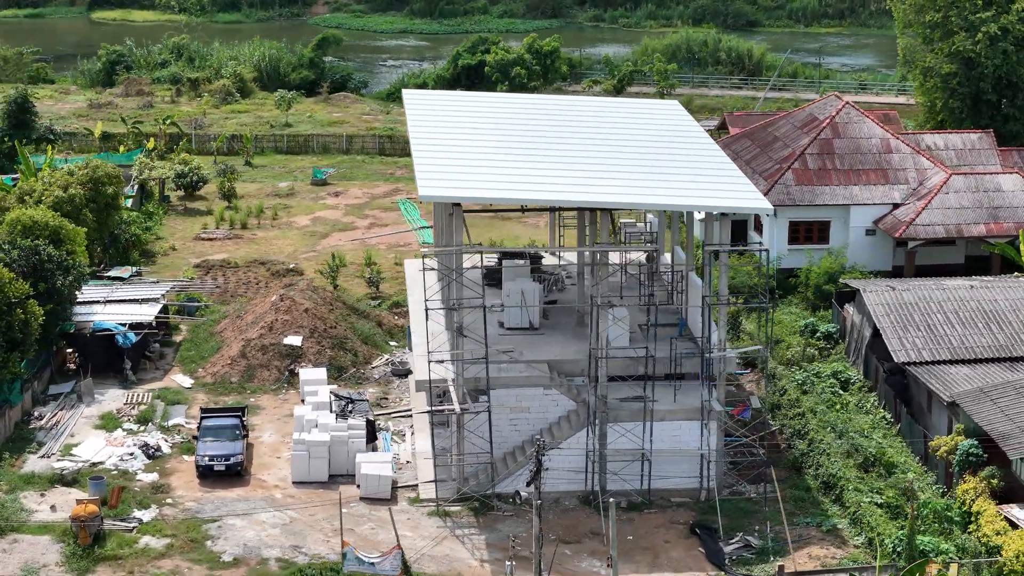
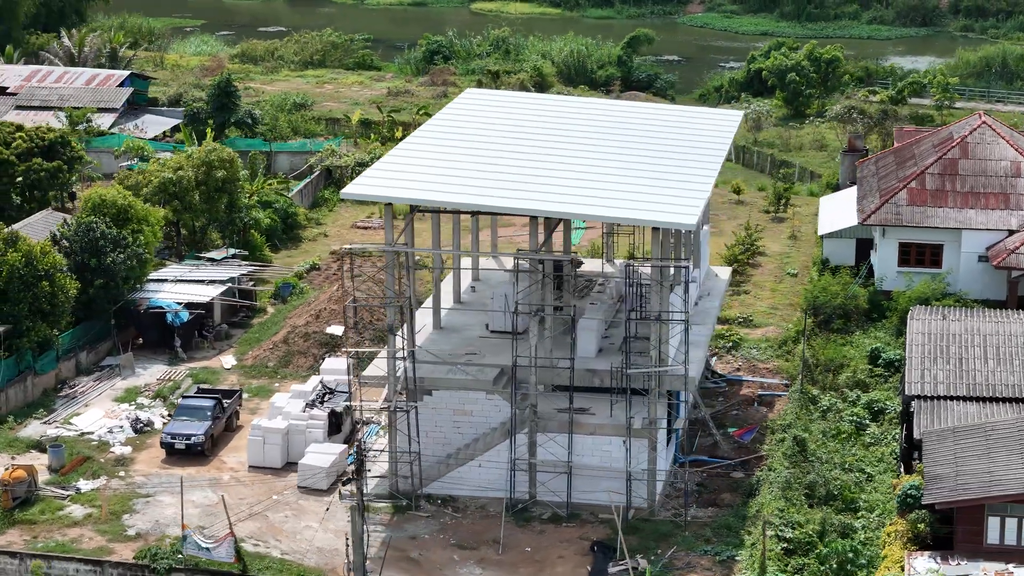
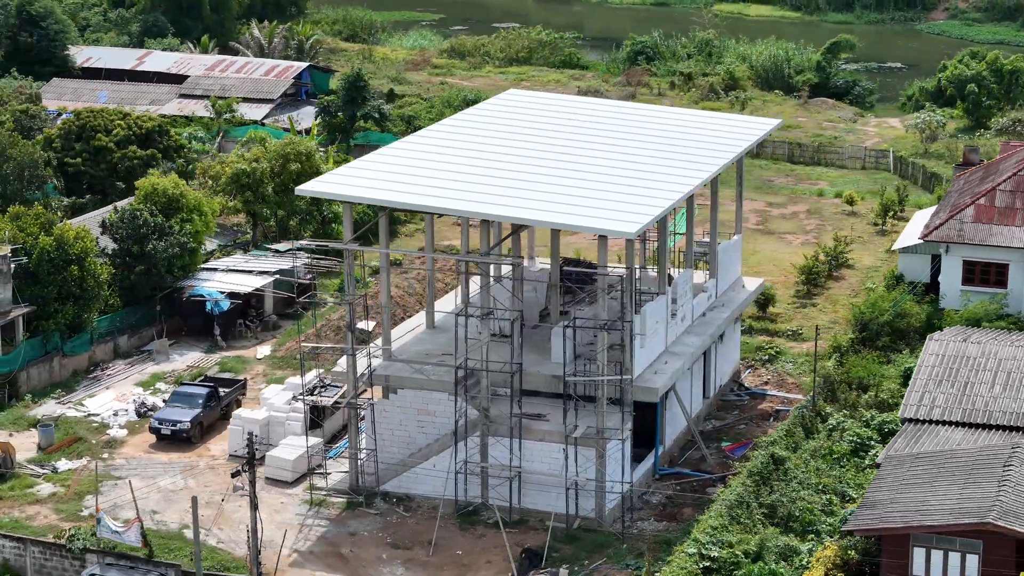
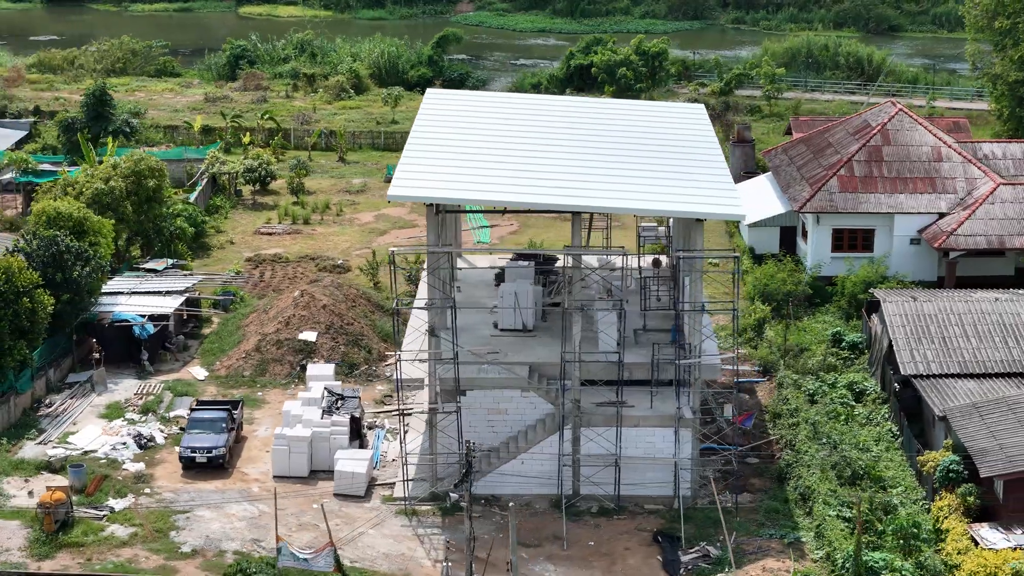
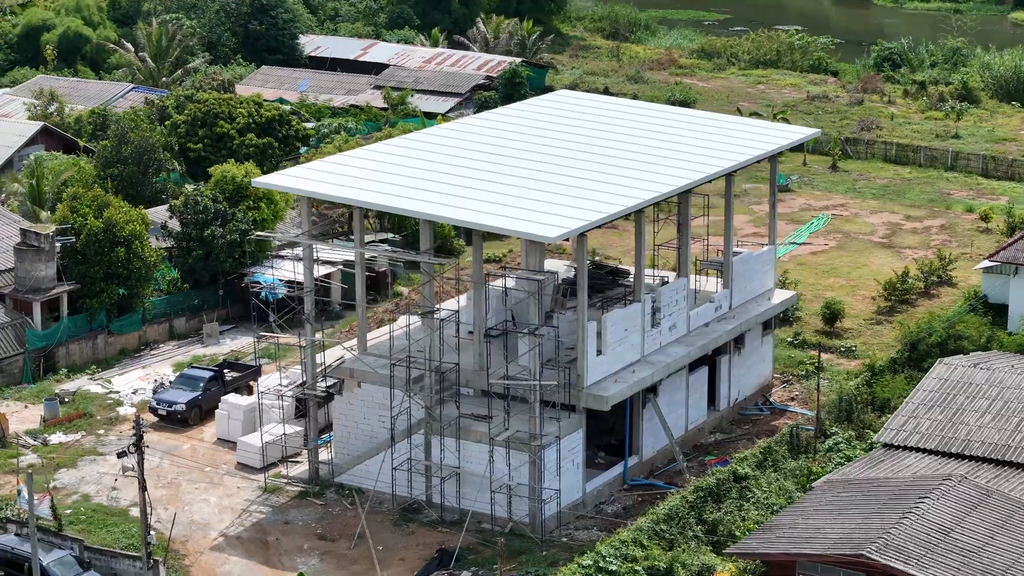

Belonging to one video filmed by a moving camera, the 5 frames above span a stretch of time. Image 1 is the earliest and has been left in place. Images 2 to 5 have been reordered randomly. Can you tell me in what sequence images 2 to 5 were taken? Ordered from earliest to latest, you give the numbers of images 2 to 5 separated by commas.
4, 2, 3, 5
